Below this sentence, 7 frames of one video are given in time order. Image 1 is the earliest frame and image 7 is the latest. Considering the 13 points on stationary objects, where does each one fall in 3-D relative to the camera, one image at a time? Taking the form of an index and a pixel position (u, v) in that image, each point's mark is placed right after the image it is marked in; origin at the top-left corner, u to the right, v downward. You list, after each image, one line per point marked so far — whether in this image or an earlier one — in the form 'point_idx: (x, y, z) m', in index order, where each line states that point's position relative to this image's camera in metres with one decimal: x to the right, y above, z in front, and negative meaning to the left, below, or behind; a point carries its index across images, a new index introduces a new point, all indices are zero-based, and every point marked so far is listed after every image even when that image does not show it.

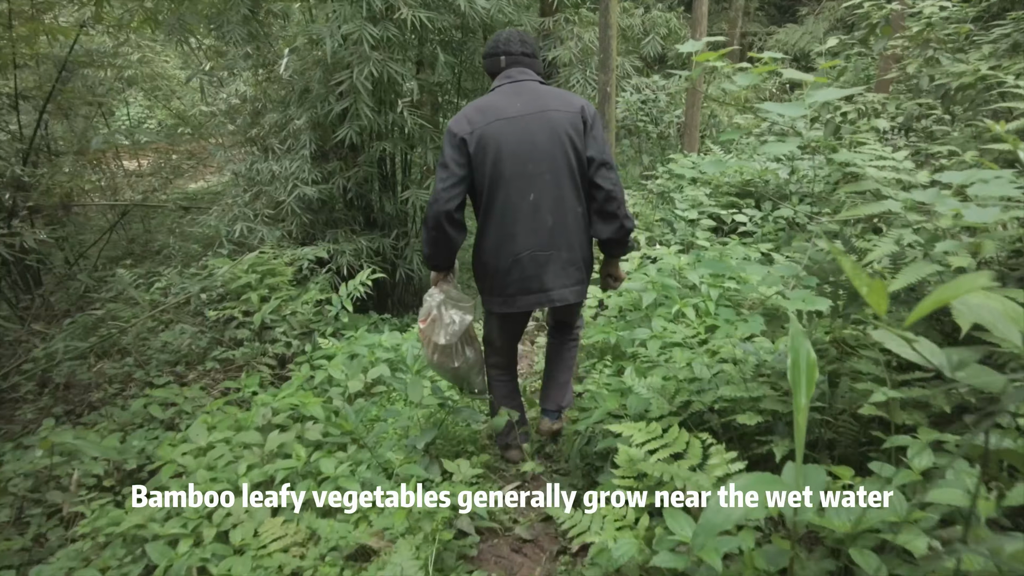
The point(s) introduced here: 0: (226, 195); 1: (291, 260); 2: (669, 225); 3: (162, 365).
0: (-2.2, +0.7, +4.9) m
1: (-1.3, +0.2, +3.9) m
2: (+0.8, +0.3, +3.5) m
3: (-1.7, -0.4, +3.2) m
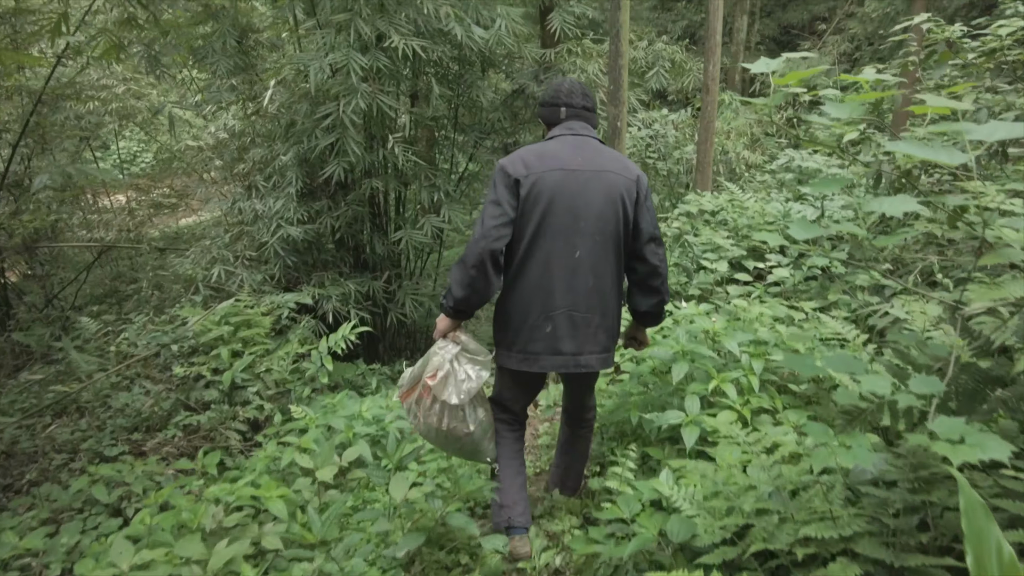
0: (-2.2, +0.4, +4.6) m
1: (-1.3, -0.1, +3.6) m
2: (+0.8, +0.1, +3.2) m
3: (-1.7, -0.6, +2.8) m
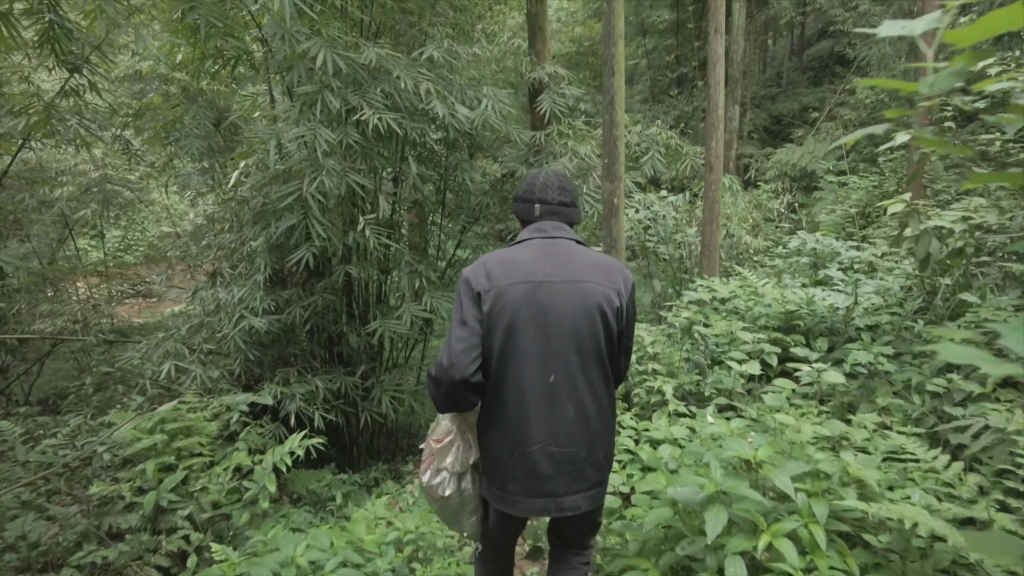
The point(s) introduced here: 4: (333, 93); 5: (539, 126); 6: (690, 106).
0: (-2.3, -0.2, +4.2) m
1: (-1.4, -0.6, +3.1) m
2: (+0.8, -0.3, +2.7) m
3: (-1.8, -1.0, +2.3) m
4: (-0.9, +0.9, +3.0) m
5: (+0.2, +1.2, +4.6) m
6: (+2.9, +3.0, +10.5) m
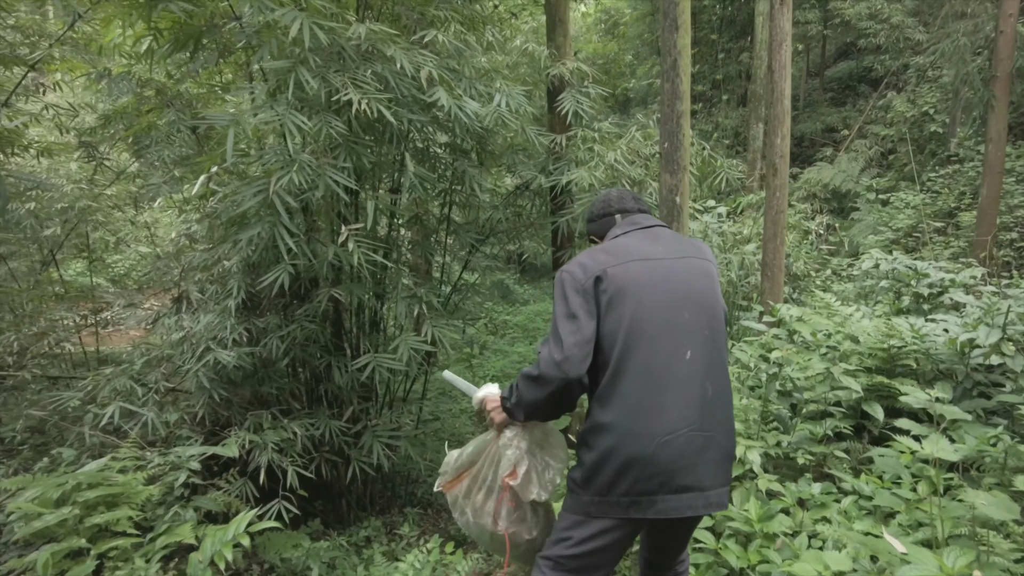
0: (-2.2, -0.4, +3.6) m
1: (-1.3, -0.7, +2.5) m
2: (+0.8, -0.4, +2.1) m
3: (-1.7, -1.1, +1.6) m
4: (-0.8, +0.8, +2.5) m
5: (+0.3, +1.0, +4.0) m
6: (+3.1, +2.5, +10.0) m
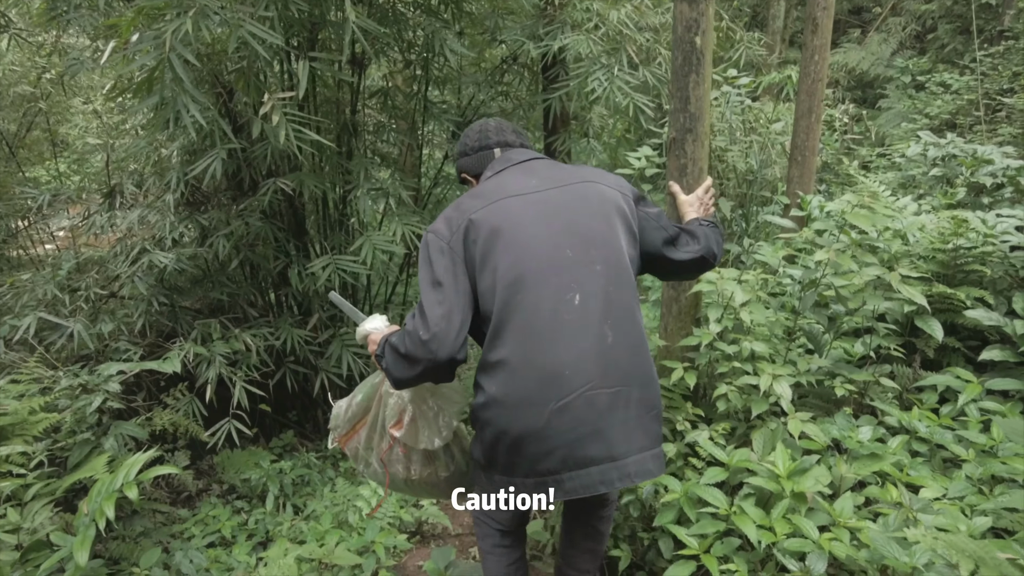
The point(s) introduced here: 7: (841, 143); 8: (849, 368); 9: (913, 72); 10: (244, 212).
0: (-2.3, +0.1, +3.2) m
1: (-1.4, -0.3, +2.1) m
2: (+0.8, -0.1, +1.7) m
3: (-1.8, -0.8, +1.4) m
4: (-0.9, +1.2, +1.9) m
5: (+0.2, +1.5, +3.3) m
6: (+3.0, +4.0, +9.0) m
7: (+2.4, +1.0, +4.7) m
8: (+0.9, -0.2, +1.6) m
9: (+4.2, +2.3, +6.7) m
10: (-1.2, +0.3, +2.9) m
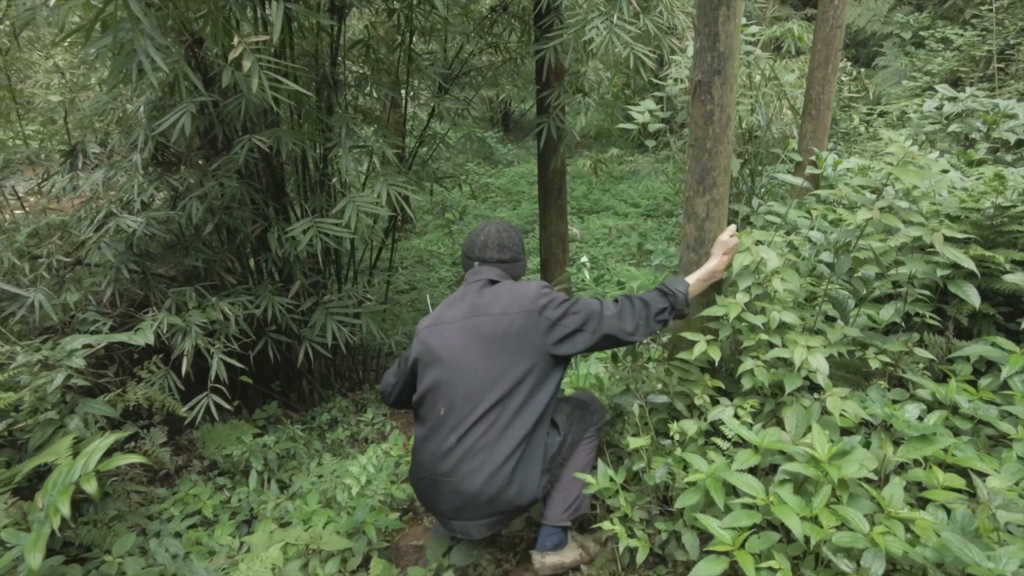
0: (-2.3, +0.3, +2.9) m
1: (-1.4, -0.2, +1.9) m
2: (+0.8, -0.1, +1.5) m
3: (-1.8, -0.8, +1.2) m
4: (-0.9, +1.3, +1.6) m
5: (+0.2, +1.7, +3.1) m
6: (+2.8, +4.5, +8.7) m
7: (+2.3, +1.3, +4.5) m
8: (+0.9, -0.1, +1.5) m
9: (+4.1, +2.6, +6.5) m
10: (-1.2, +0.5, +2.7) m
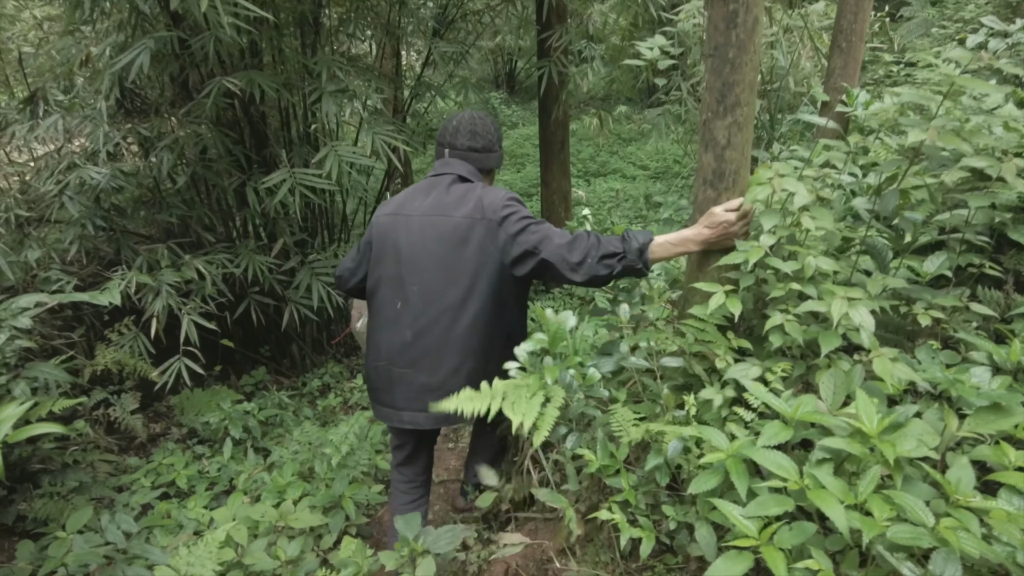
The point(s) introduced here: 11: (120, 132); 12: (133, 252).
0: (-2.3, +0.5, +2.7) m
1: (-1.5, -0.1, +1.8) m
2: (+0.7, +0.1, +1.3) m
3: (-1.8, -0.7, +1.1) m
4: (-0.9, +1.4, +1.4) m
5: (+0.2, +1.9, +2.8) m
6: (+2.9, +5.0, +8.2) m
7: (+2.3, +1.5, +4.2) m
8: (+0.8, 0.0, +1.3) m
9: (+4.1, +3.0, +6.2) m
10: (-1.2, +0.6, +2.5) m
11: (-1.5, +0.6, +2.5) m
12: (-1.5, +0.1, +2.6) m
